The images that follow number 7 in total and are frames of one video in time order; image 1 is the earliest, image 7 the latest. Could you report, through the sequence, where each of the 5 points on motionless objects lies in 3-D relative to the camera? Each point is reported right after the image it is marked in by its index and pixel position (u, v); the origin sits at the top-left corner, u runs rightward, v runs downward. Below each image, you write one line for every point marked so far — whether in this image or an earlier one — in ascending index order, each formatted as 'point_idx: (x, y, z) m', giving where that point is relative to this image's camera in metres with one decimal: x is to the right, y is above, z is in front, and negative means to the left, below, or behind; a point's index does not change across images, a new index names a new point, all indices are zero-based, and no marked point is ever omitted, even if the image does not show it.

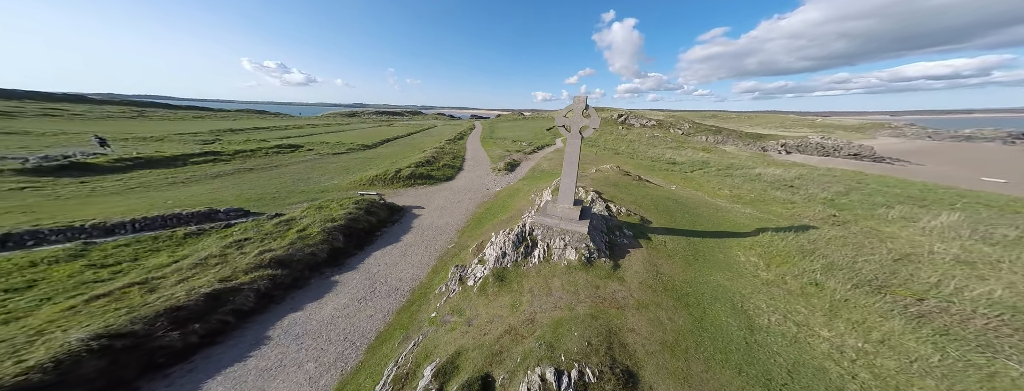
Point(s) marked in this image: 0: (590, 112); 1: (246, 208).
0: (+2.8, +3.1, +9.4) m
1: (-18.1, -0.7, +19.1) m
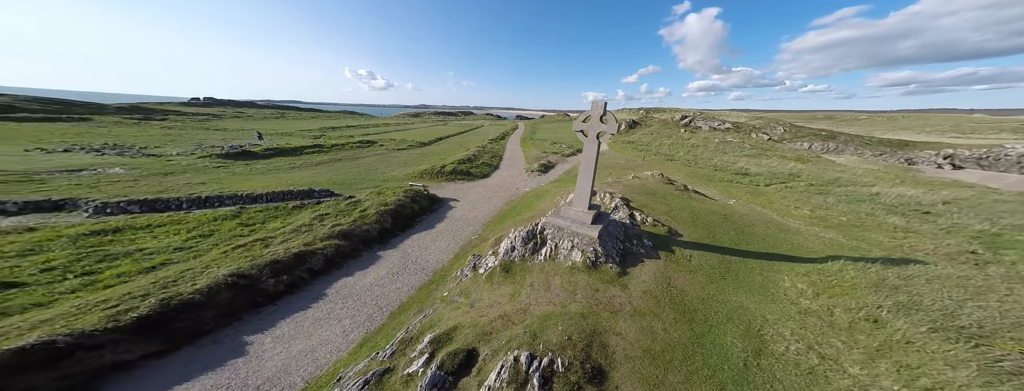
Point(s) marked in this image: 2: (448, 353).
0: (+3.6, +2.9, +9.5) m
1: (-15.5, +0.5, +22.8) m
2: (-1.5, -3.7, +6.0) m
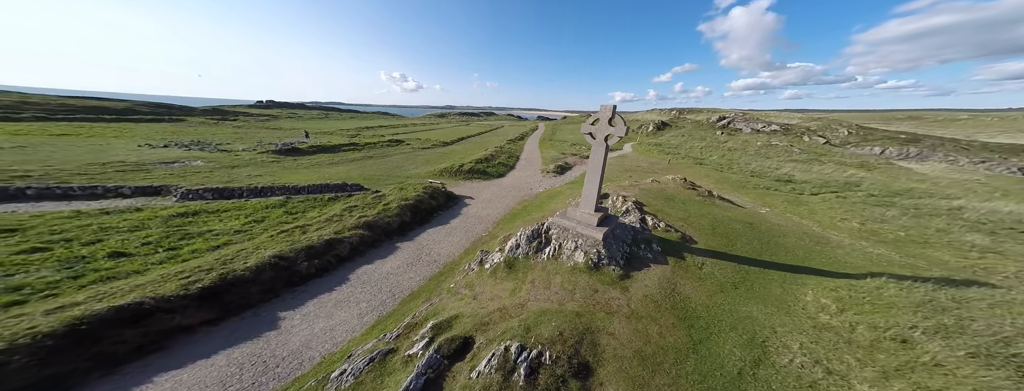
0: (+3.9, +2.8, +9.5) m
1: (-14.1, +1.0, +24.4) m
2: (-1.7, -3.7, +6.5) m
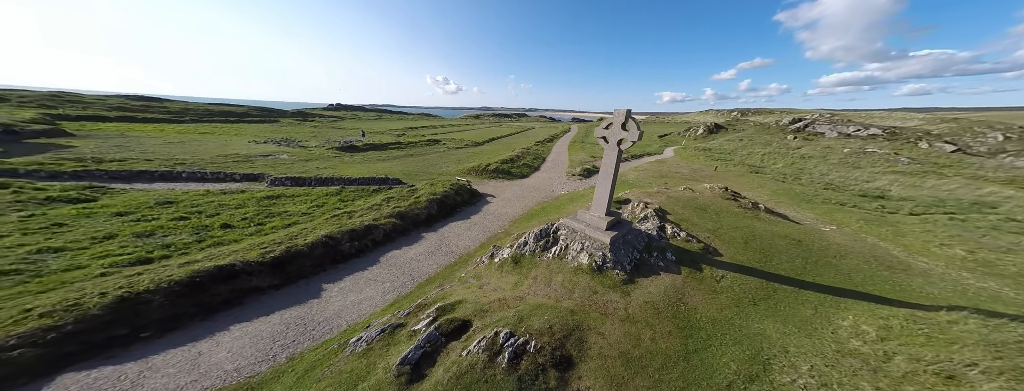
0: (+4.4, +2.6, +9.5) m
1: (-11.4, +1.6, +26.7) m
2: (-1.9, -3.5, +7.3) m
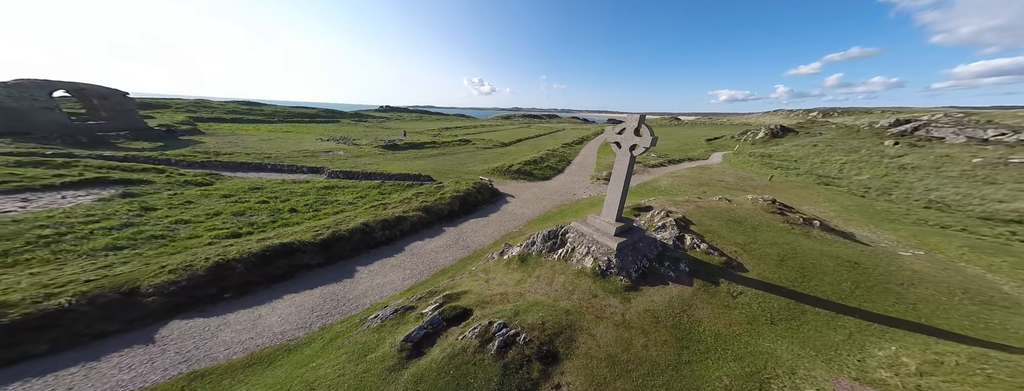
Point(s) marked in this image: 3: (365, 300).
0: (+4.8, +2.3, +9.4) m
1: (-8.6, +2.0, +28.5) m
2: (-1.9, -3.5, +8.0) m
3: (-6.1, -4.3, +10.6) m
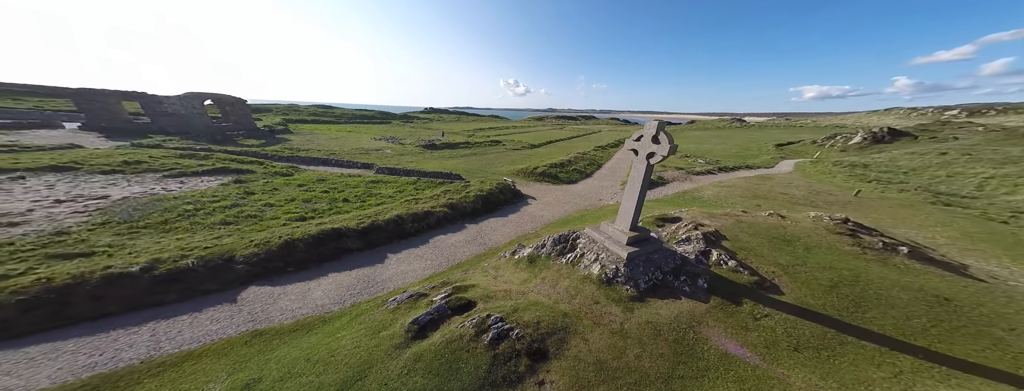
0: (+5.3, +2.0, +9.1) m
1: (-5.2, +2.3, +30.0) m
2: (-1.9, -3.5, +8.7) m
3: (-5.6, -4.1, +11.9) m
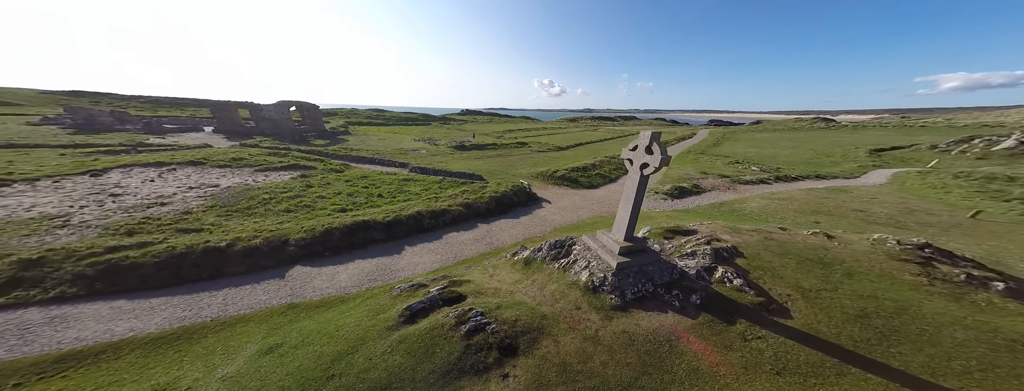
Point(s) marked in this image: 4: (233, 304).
0: (+5.0, +1.6, +8.9) m
1: (-2.2, +2.2, +31.1) m
2: (-2.3, -3.6, +9.6) m
3: (-5.6, -4.0, +13.3) m
4: (-12.8, -4.9, +11.7) m
